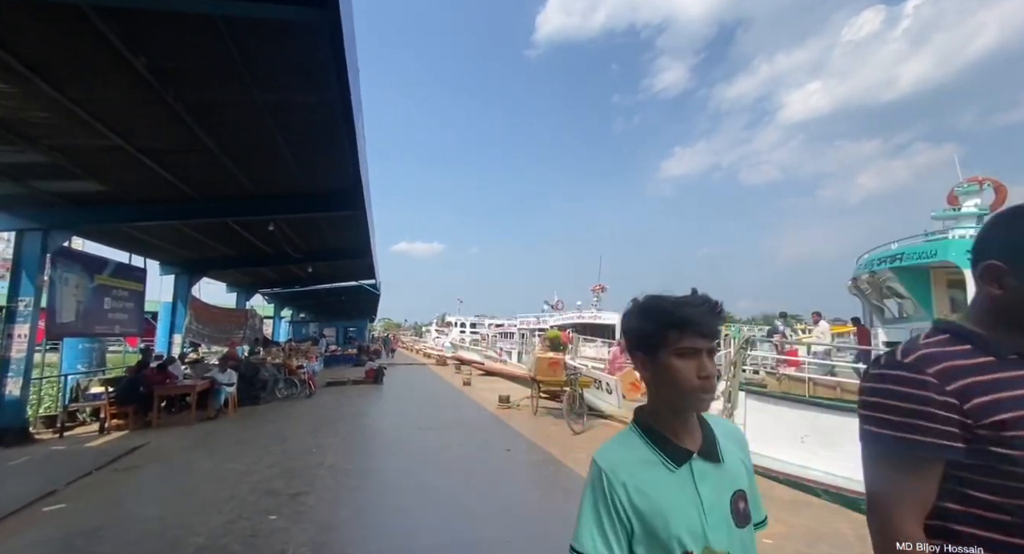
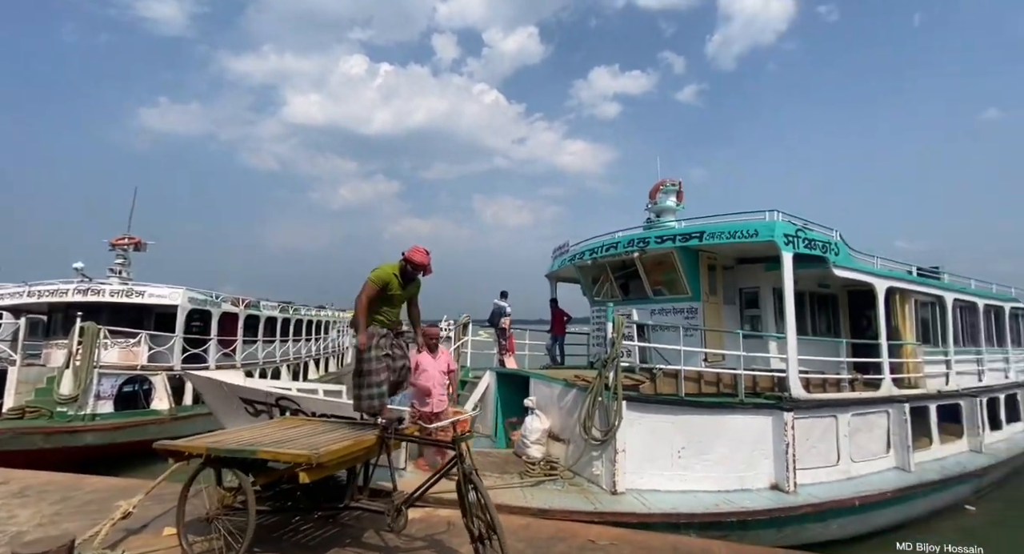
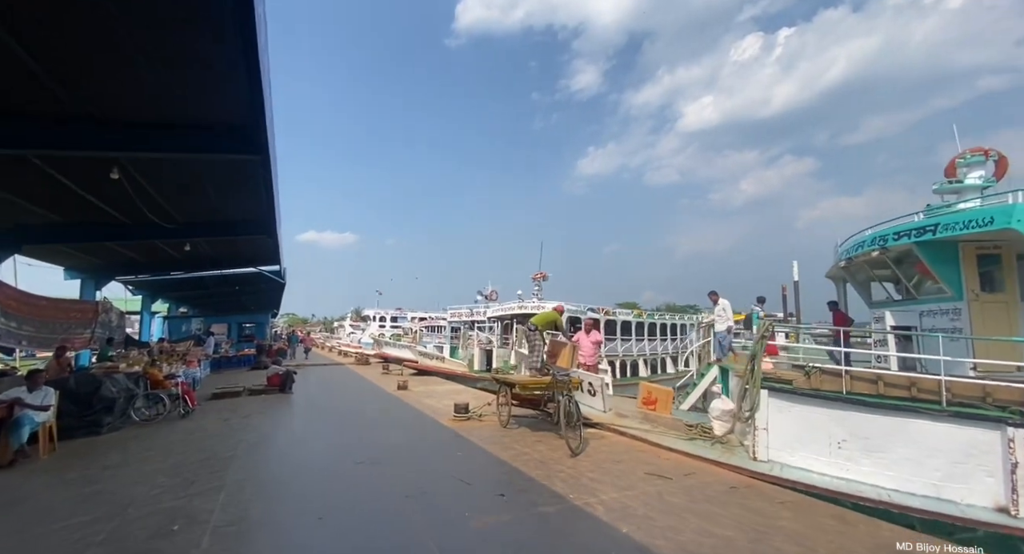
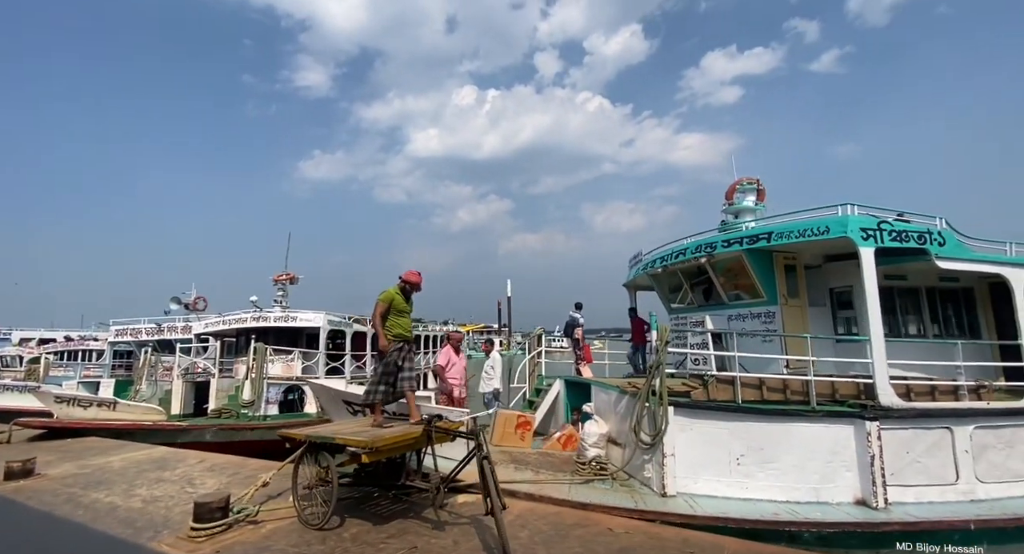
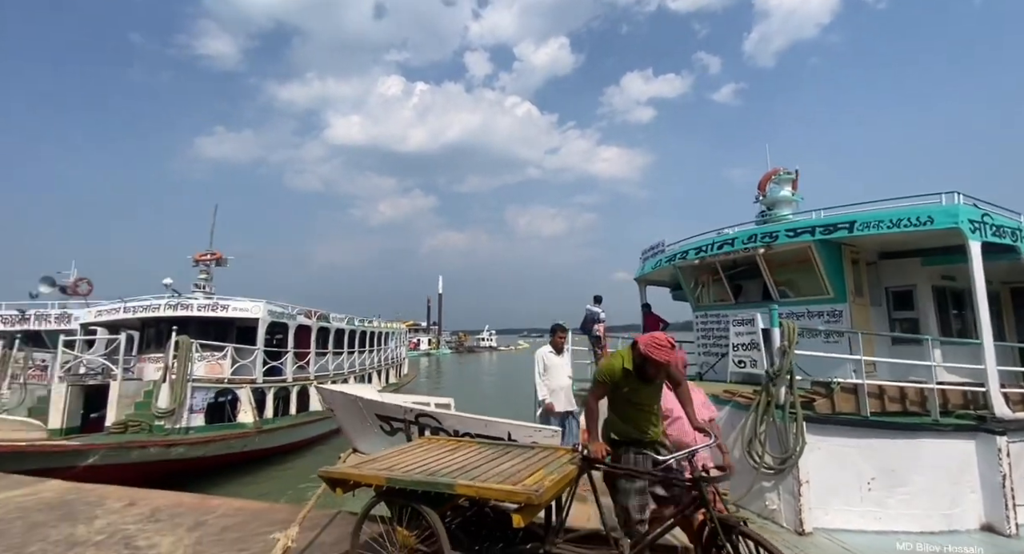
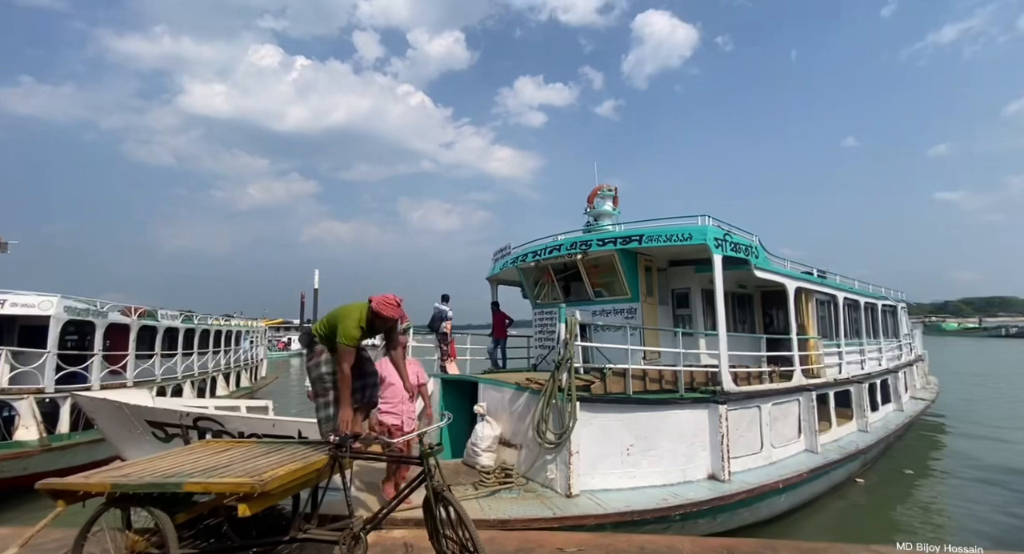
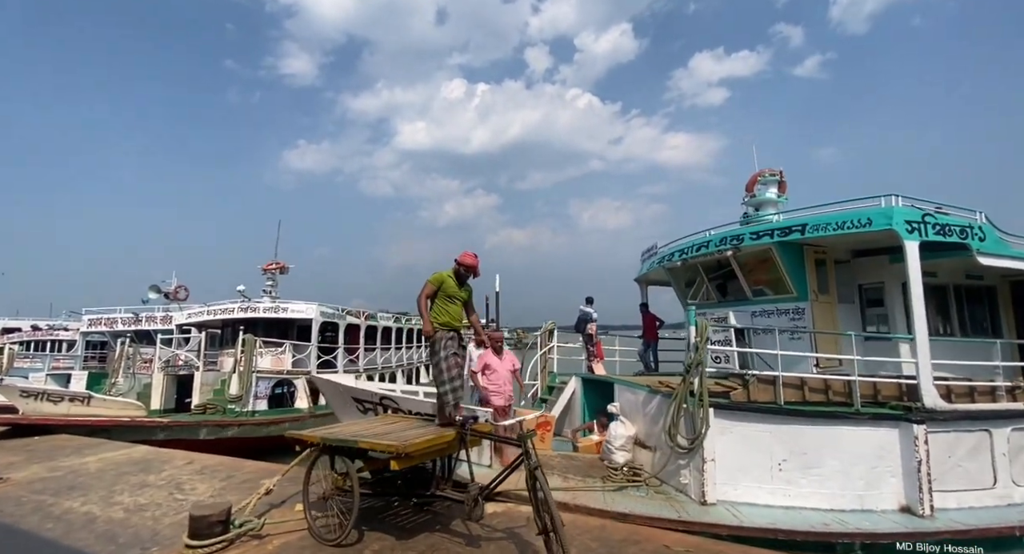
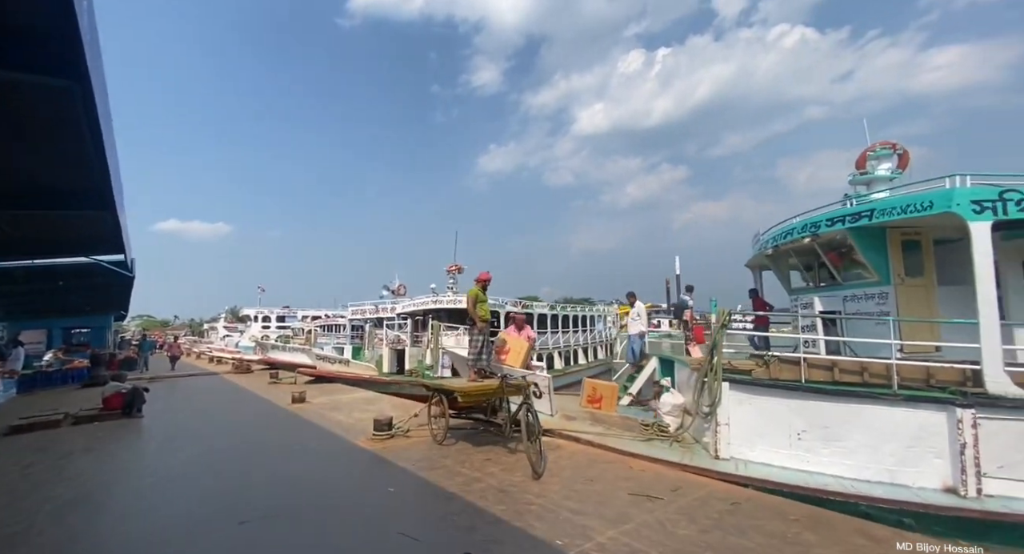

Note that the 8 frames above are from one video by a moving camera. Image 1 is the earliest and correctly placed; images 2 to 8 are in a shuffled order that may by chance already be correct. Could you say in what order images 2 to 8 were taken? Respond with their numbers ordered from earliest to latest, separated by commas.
3, 8, 4, 7, 2, 6, 5
